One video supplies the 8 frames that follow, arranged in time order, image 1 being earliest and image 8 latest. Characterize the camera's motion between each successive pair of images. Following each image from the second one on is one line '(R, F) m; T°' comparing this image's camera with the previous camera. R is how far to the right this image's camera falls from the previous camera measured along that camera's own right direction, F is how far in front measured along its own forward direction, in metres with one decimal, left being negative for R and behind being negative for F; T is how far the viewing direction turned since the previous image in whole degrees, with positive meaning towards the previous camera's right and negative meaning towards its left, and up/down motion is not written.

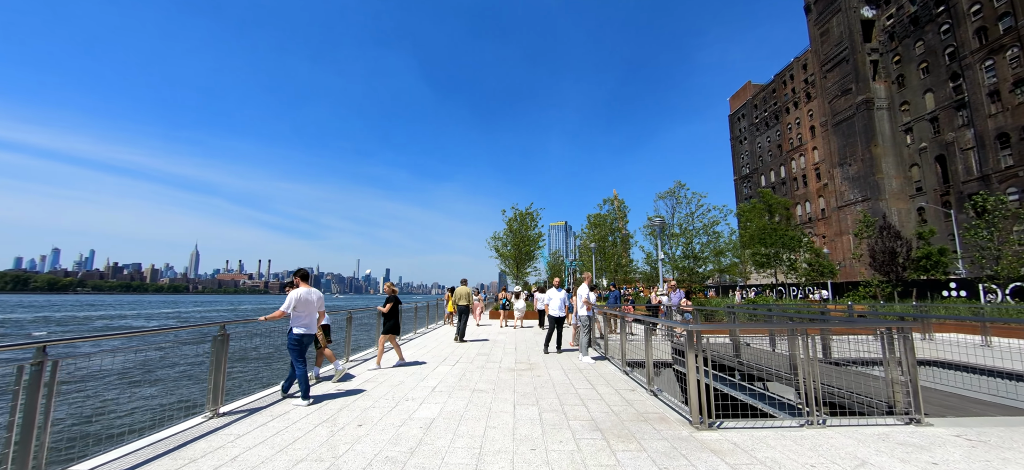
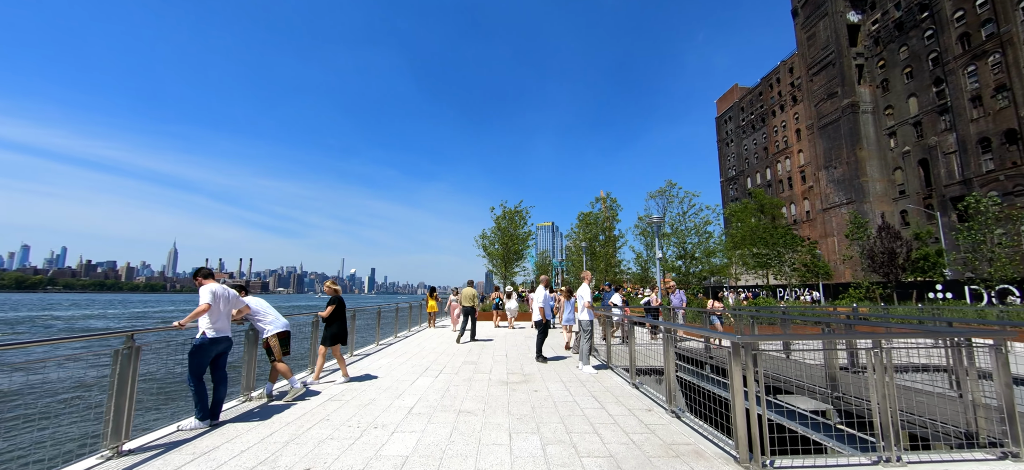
(-0.1, +1.0) m; +2°
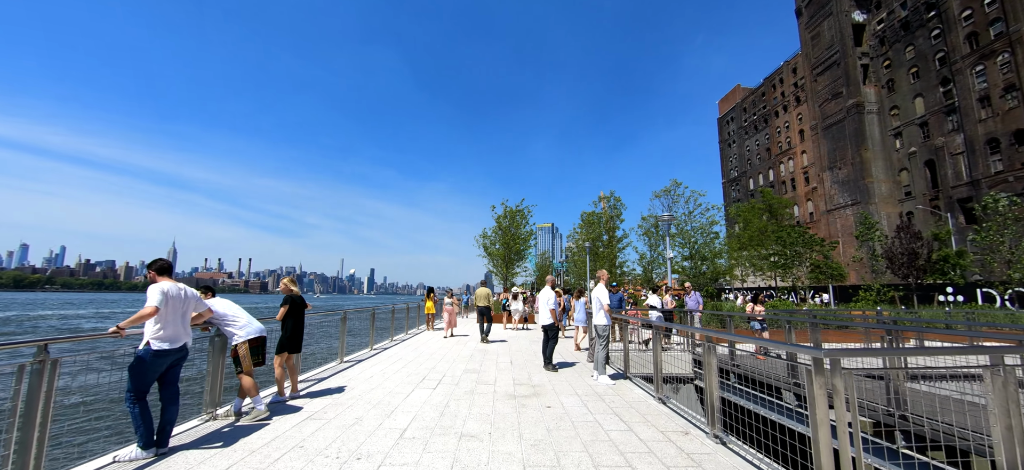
(-0.1, +0.8) m; 0°
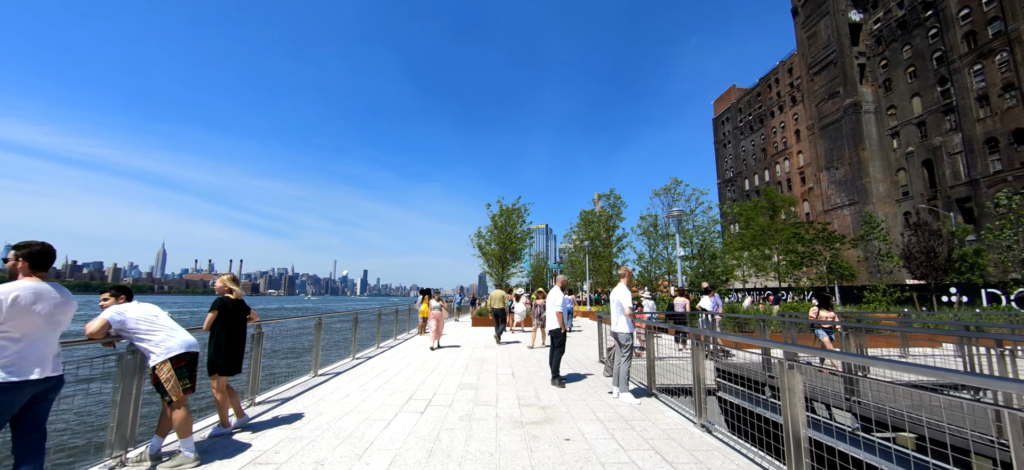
(-0.2, +1.1) m; +1°
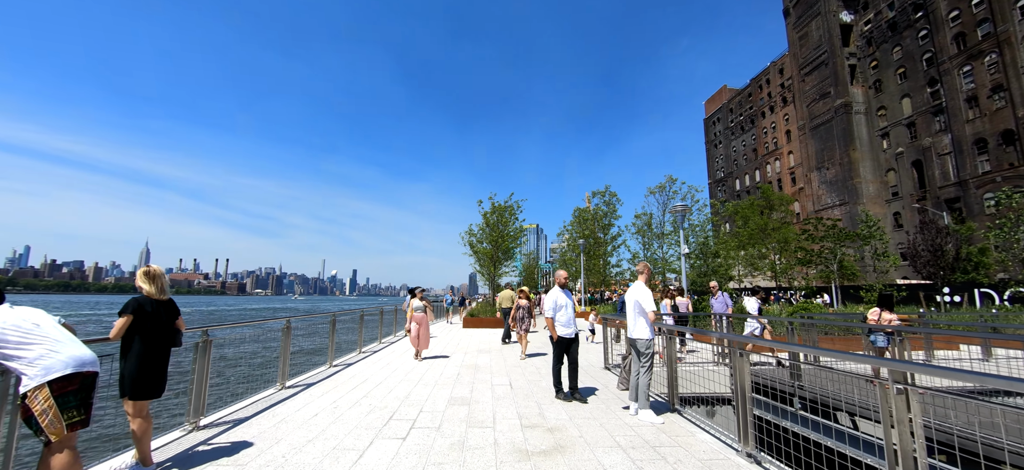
(-0.1, +0.9) m; +1°
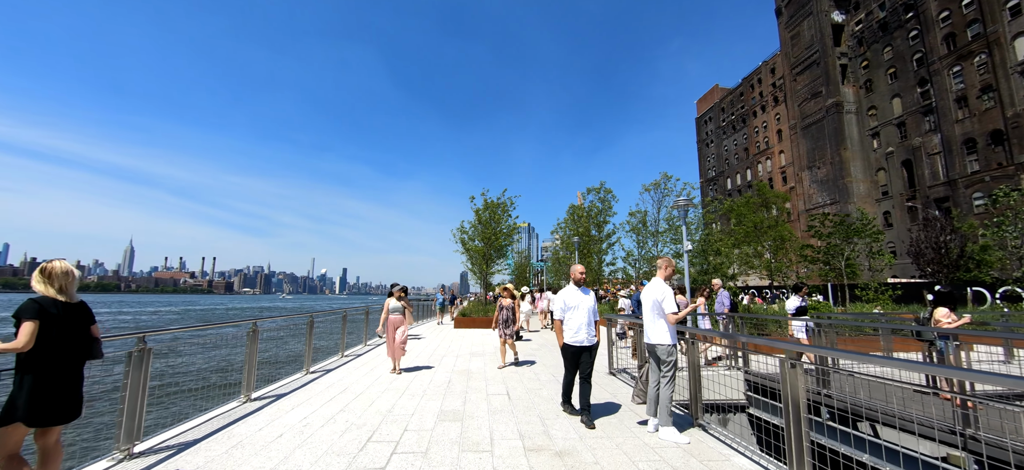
(-0.1, +0.7) m; +1°
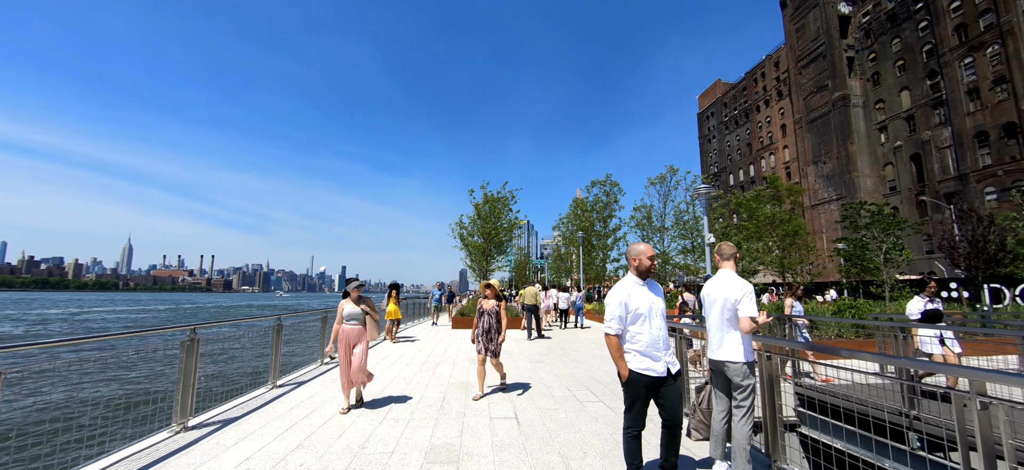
(-0.1, +1.2) m; 0°
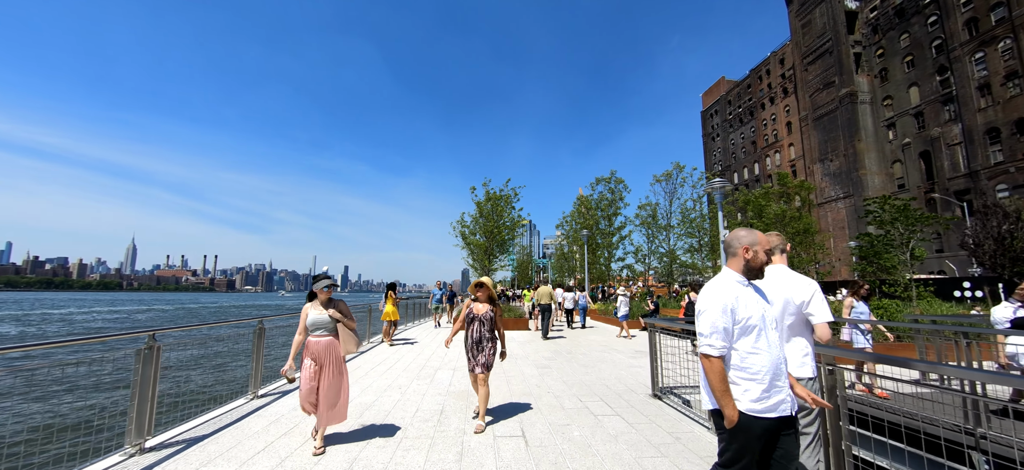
(0.0, +0.6) m; 0°
